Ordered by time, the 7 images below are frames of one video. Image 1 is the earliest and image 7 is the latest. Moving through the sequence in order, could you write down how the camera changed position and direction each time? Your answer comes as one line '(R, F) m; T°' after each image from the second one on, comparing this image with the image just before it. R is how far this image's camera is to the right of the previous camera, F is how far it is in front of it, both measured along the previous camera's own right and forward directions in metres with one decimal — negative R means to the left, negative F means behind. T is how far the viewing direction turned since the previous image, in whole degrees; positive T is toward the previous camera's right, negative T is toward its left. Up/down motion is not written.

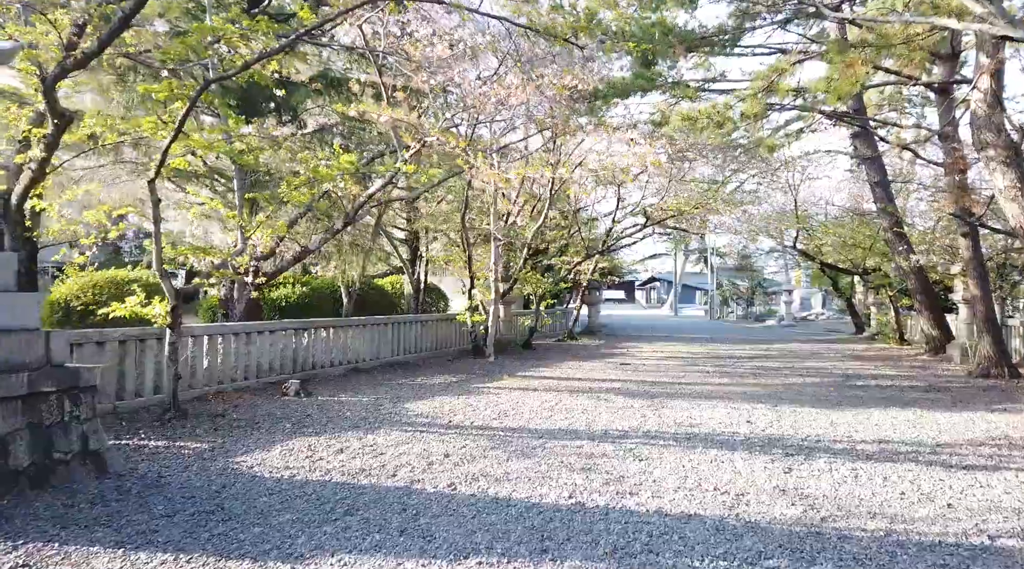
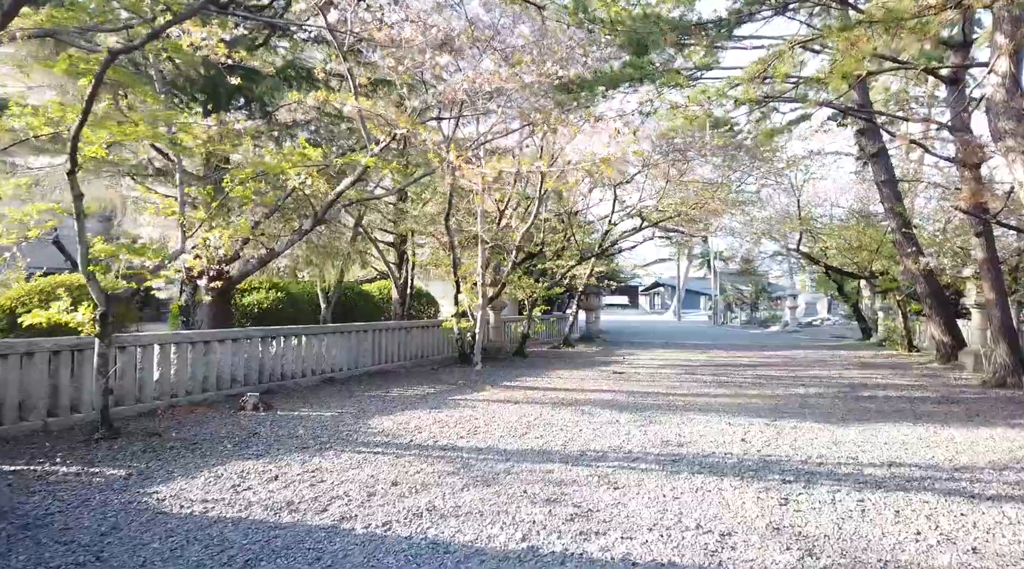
(+0.2, +0.6) m; 0°
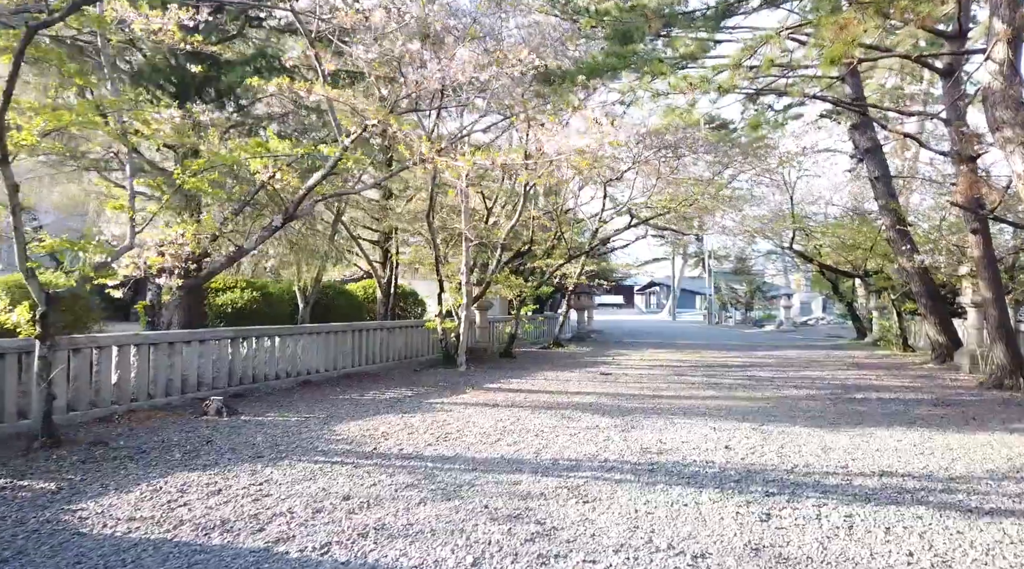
(+0.2, +0.3) m; 0°
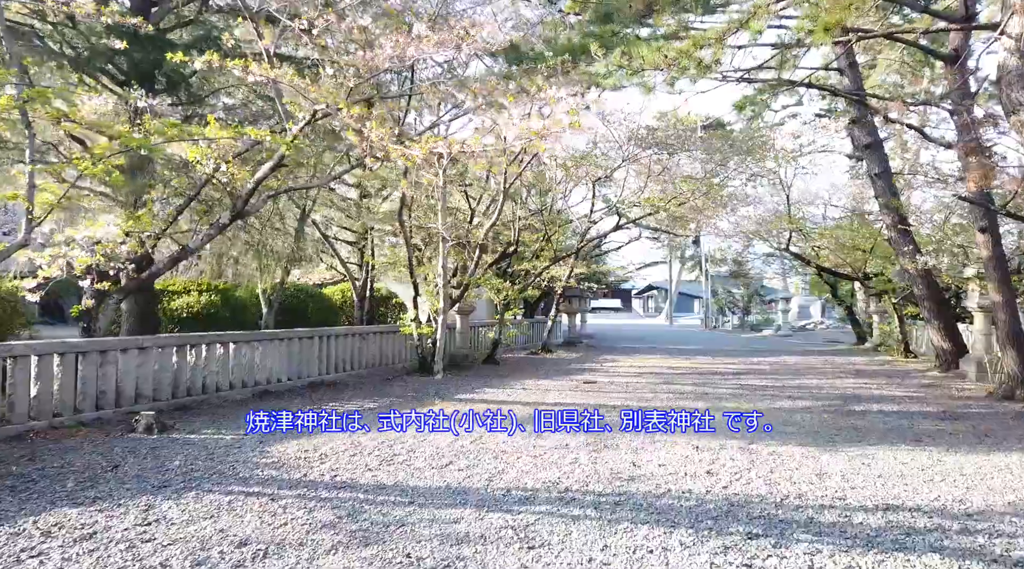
(+0.3, +0.6) m; 0°
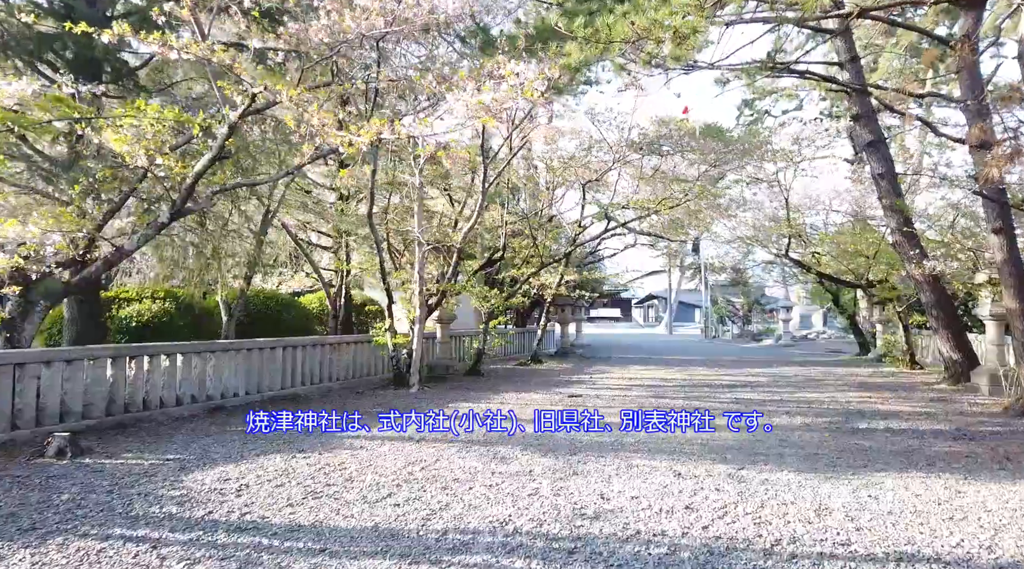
(+0.3, +0.7) m; 0°
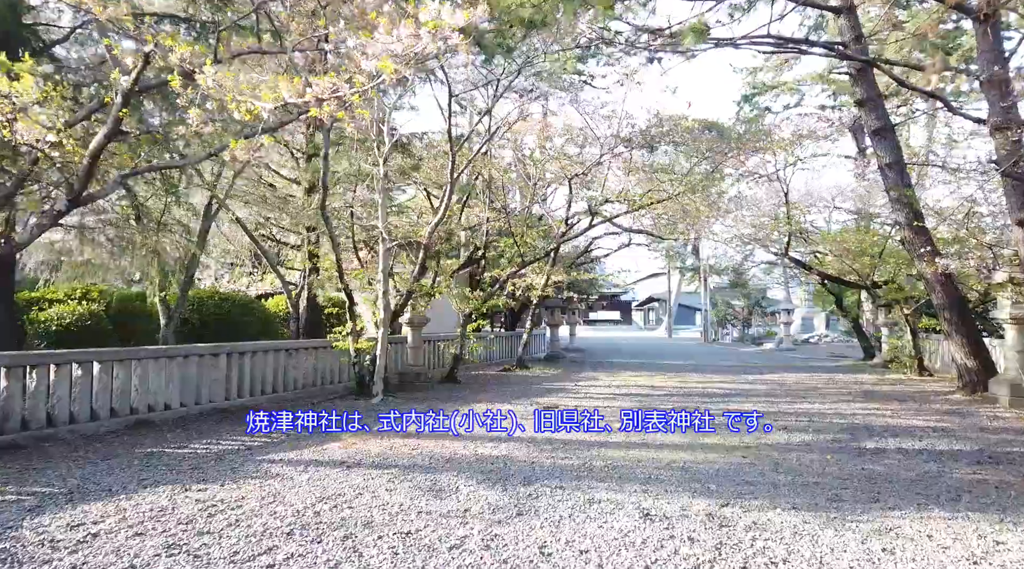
(+0.3, +0.9) m; 0°
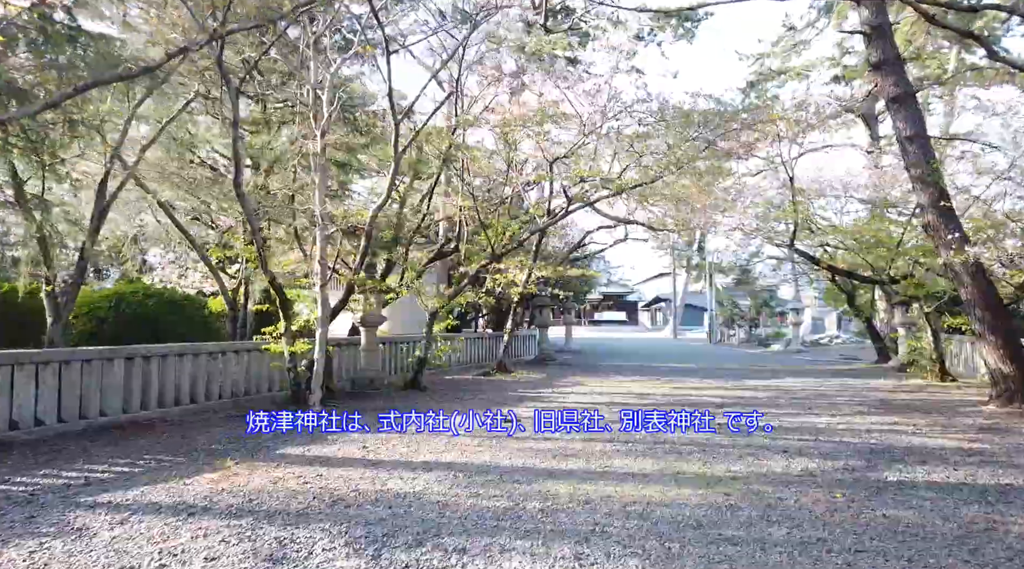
(+0.5, +1.3) m; -1°
